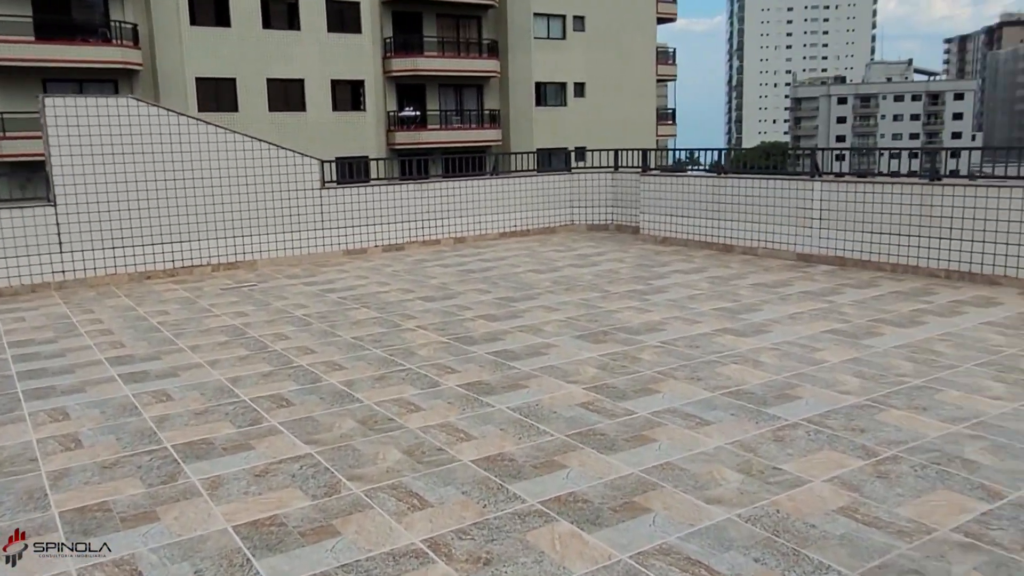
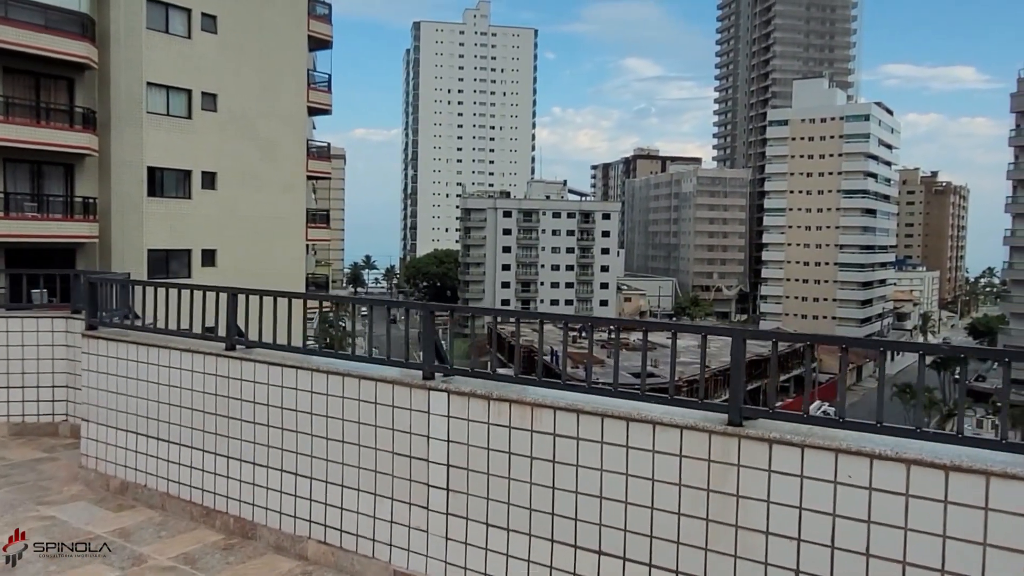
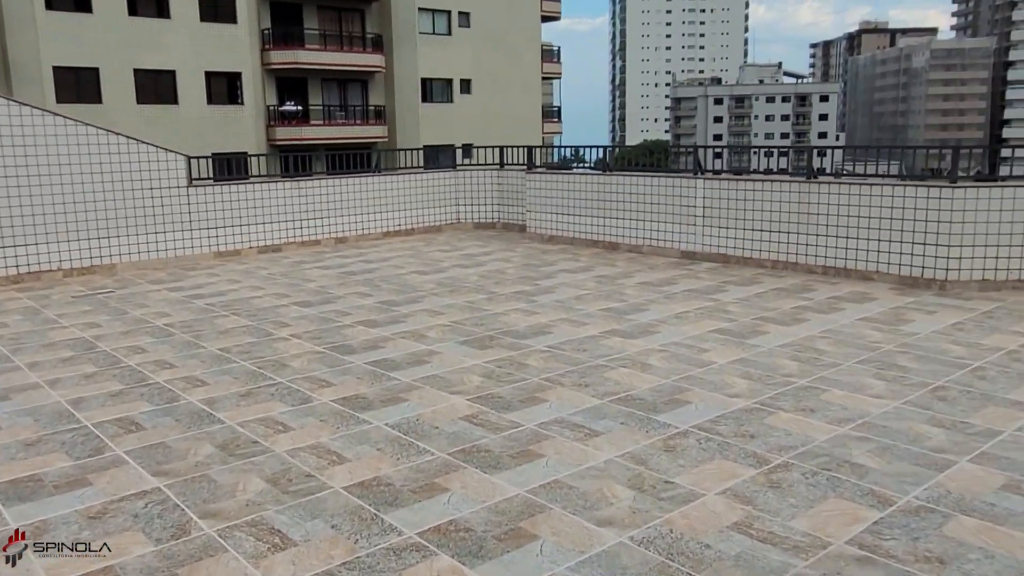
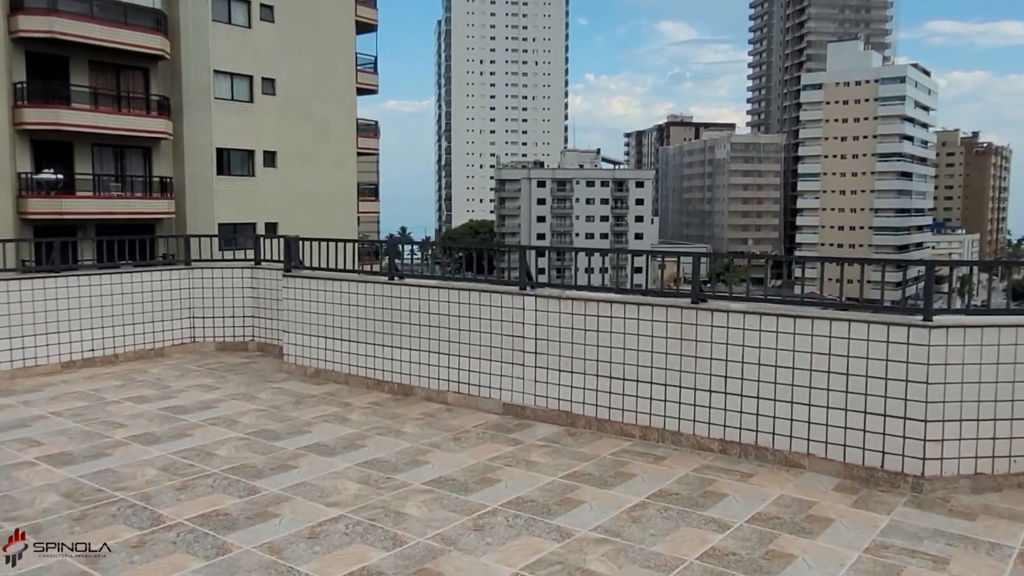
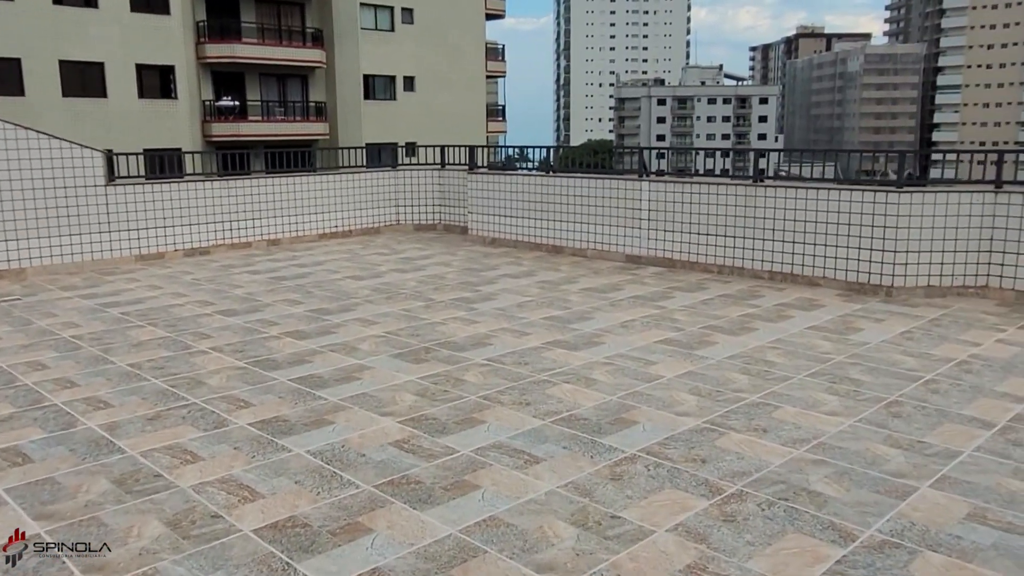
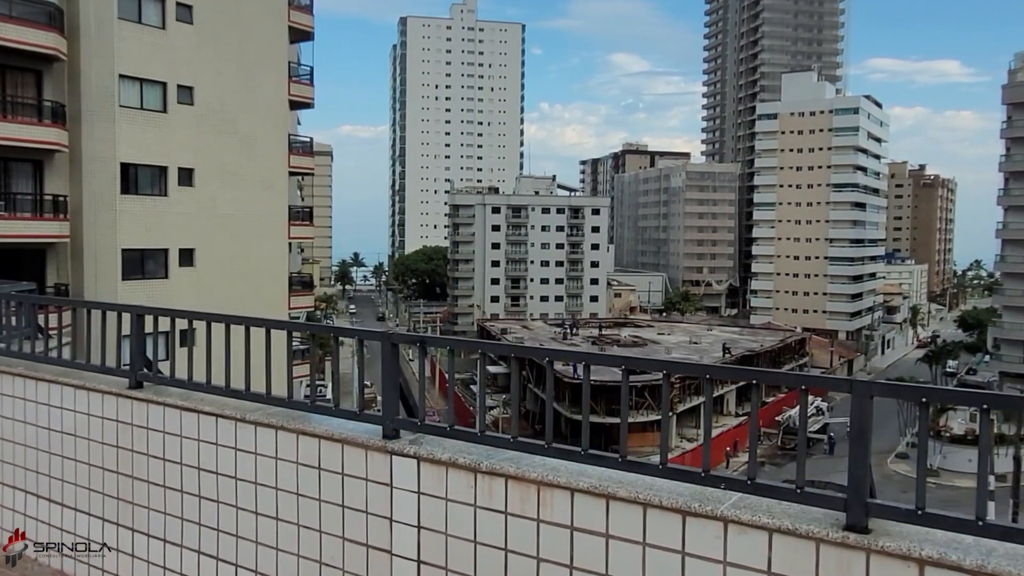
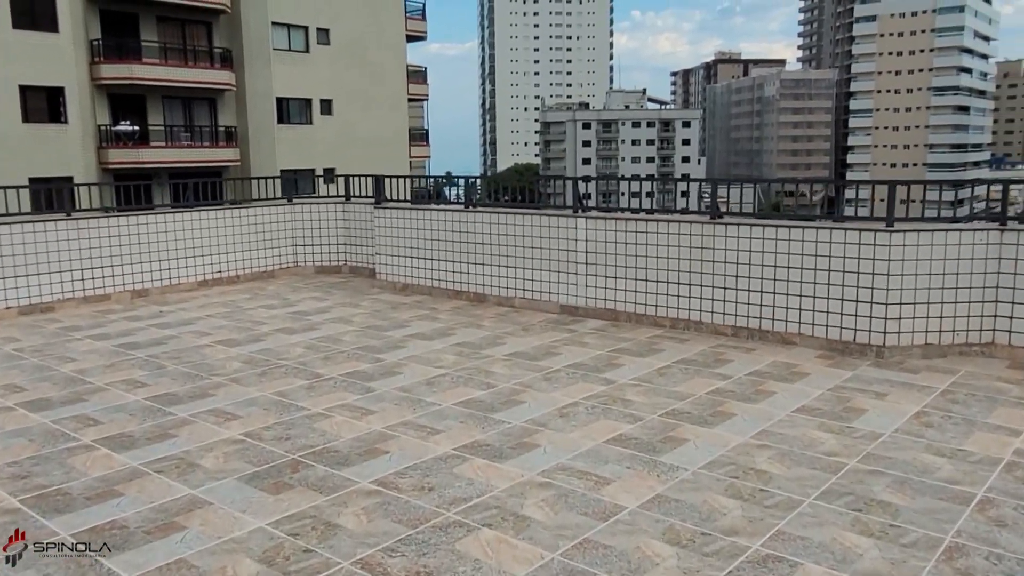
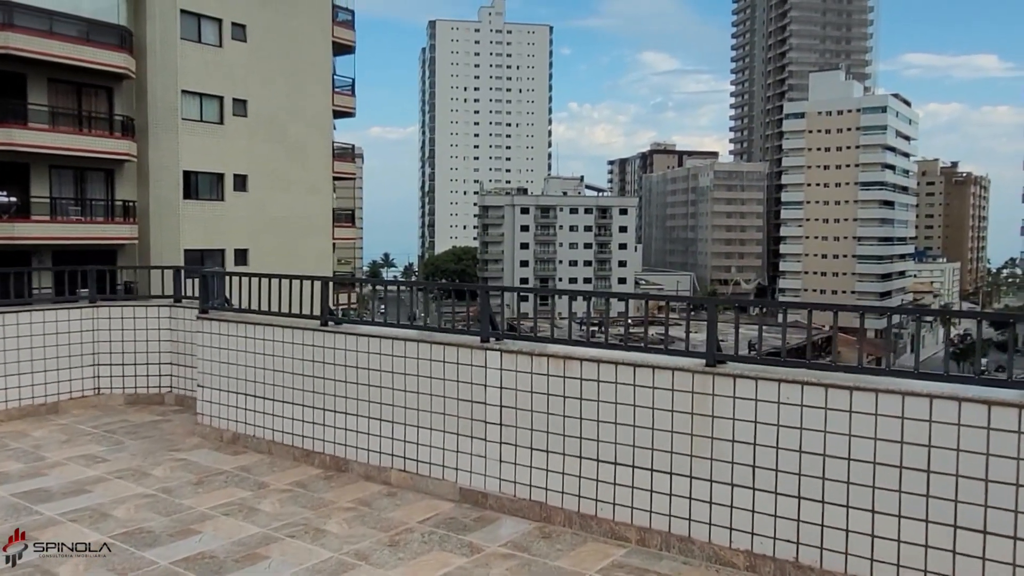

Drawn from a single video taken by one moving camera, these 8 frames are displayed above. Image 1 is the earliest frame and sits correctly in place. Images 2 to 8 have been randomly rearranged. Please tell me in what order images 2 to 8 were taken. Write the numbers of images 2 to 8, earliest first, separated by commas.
3, 5, 7, 4, 8, 2, 6
